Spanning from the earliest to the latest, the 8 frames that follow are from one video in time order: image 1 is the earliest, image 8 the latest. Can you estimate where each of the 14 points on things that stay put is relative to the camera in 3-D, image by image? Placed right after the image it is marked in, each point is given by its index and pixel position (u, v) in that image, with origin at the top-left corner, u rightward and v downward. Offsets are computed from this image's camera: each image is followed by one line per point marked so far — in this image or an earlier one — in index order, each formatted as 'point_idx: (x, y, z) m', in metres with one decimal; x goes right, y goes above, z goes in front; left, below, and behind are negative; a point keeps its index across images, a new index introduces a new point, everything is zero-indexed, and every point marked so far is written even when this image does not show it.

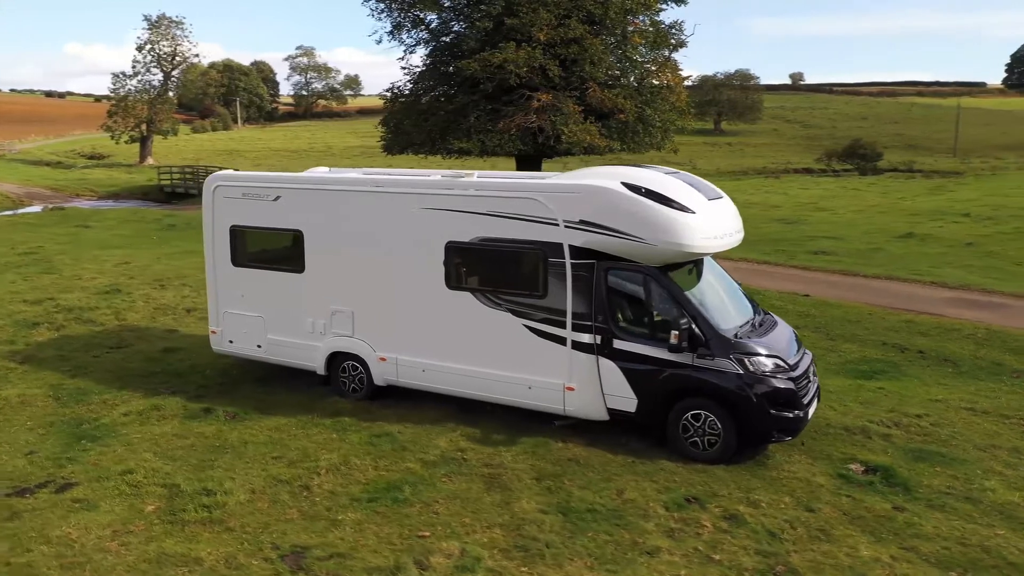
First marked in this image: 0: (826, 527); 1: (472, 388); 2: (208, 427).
0: (+2.5, -1.9, +6.4) m
1: (-0.4, -1.0, +8.5) m
2: (-3.2, -1.5, +8.6) m
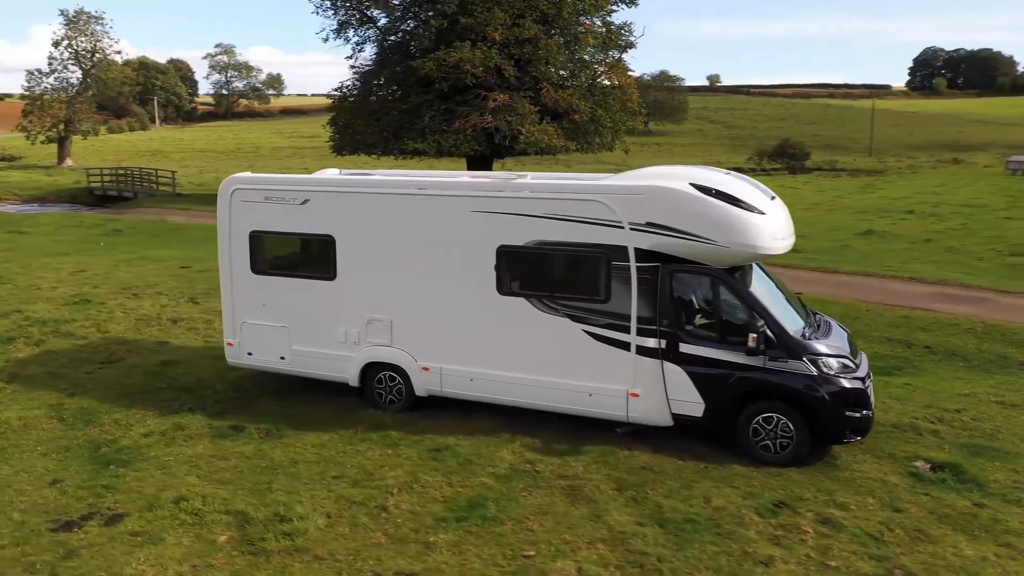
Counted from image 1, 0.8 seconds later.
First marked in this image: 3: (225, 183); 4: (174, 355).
0: (+3.2, -1.9, +6.4) m
1: (+0.1, -1.1, +8.2) m
2: (-2.6, -1.6, +8.0) m
3: (-3.2, +1.2, +9.2) m
4: (-4.7, -0.9, +11.5) m
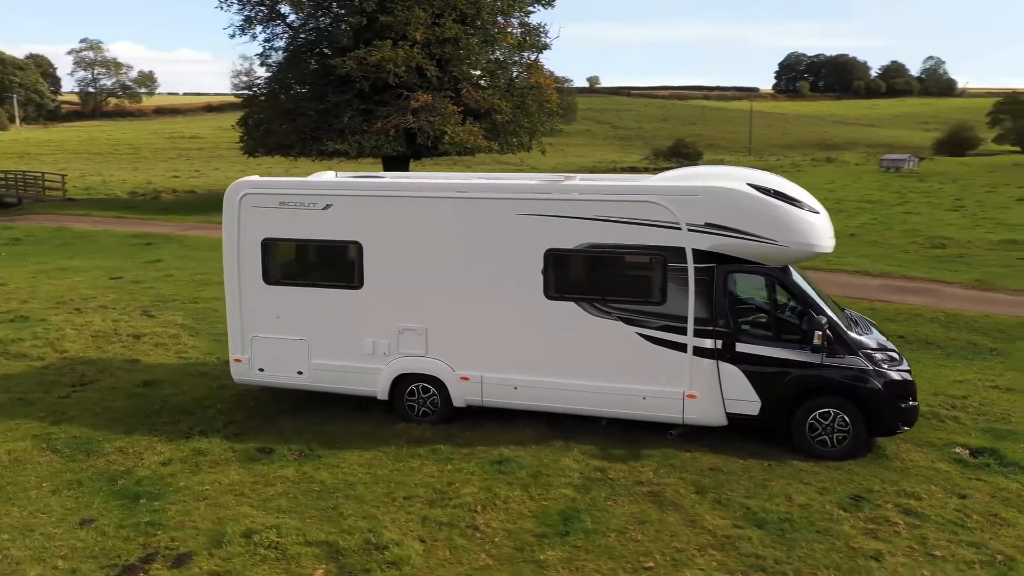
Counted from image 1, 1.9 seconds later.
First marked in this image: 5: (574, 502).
0: (+3.9, -1.8, +6.7) m
1: (+0.6, -1.1, +8.0) m
2: (-2.1, -1.7, +7.5) m
3: (-2.9, +1.1, +8.6) m
4: (-4.6, -1.1, +10.6) m
5: (+0.5, -1.7, +6.6) m
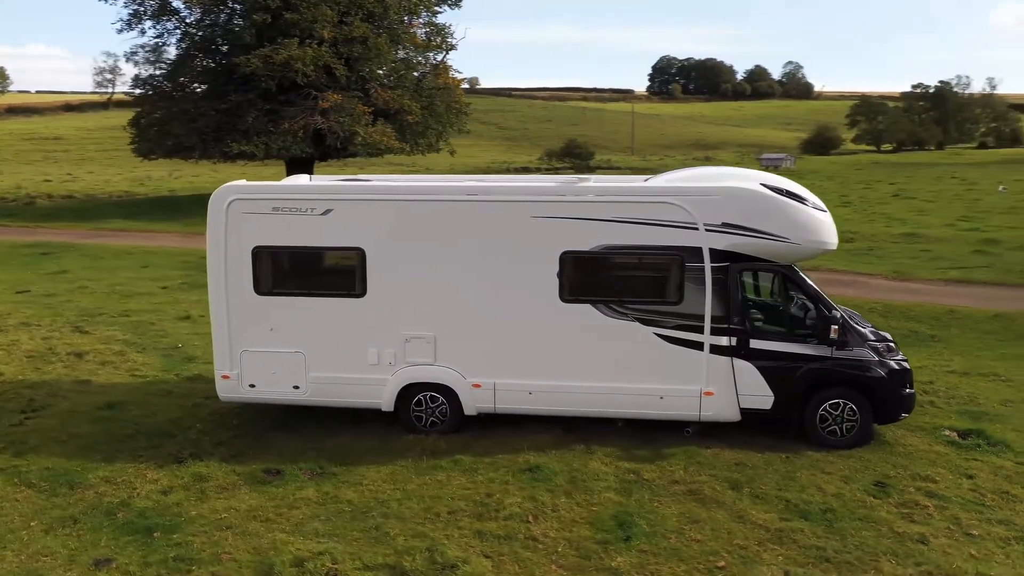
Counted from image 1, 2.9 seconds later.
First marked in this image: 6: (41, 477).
0: (+4.3, -1.7, +7.1) m
1: (+0.8, -1.2, +8.0) m
2: (-1.8, -1.8, +7.1) m
3: (-2.9, +0.9, +8.1) m
4: (-4.8, -1.3, +9.8) m
5: (+0.9, -1.8, +6.6) m
6: (-4.3, -1.7, +7.5) m
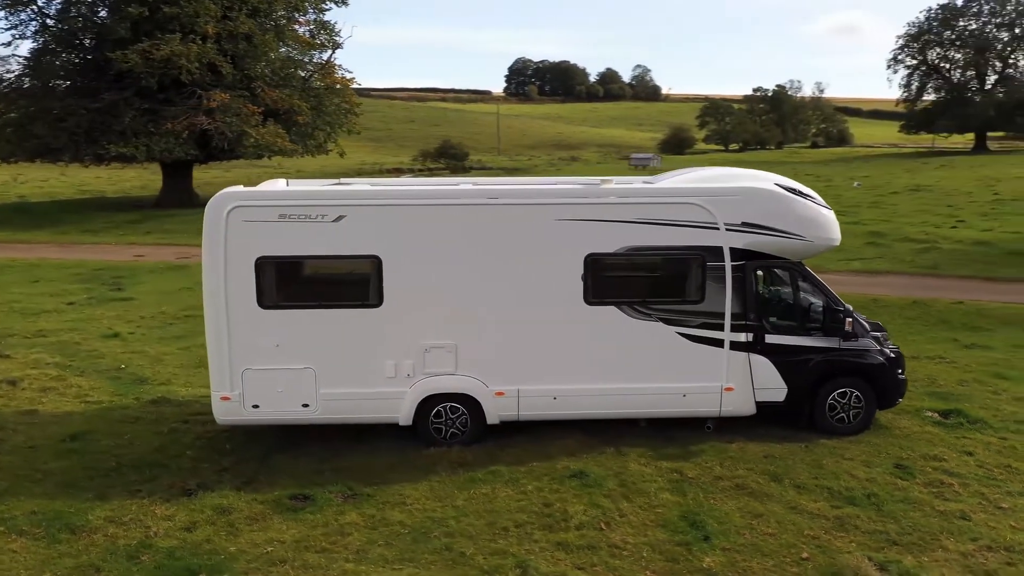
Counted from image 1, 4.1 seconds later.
0: (+4.6, -1.7, +7.7) m
1: (+1.0, -1.2, +8.0) m
2: (-1.3, -1.9, +6.7) m
3: (-2.7, +0.8, +7.4) m
4: (-4.8, -1.5, +8.8) m
5: (+1.4, -1.8, +6.6) m
6: (-3.9, -1.9, +6.7) m
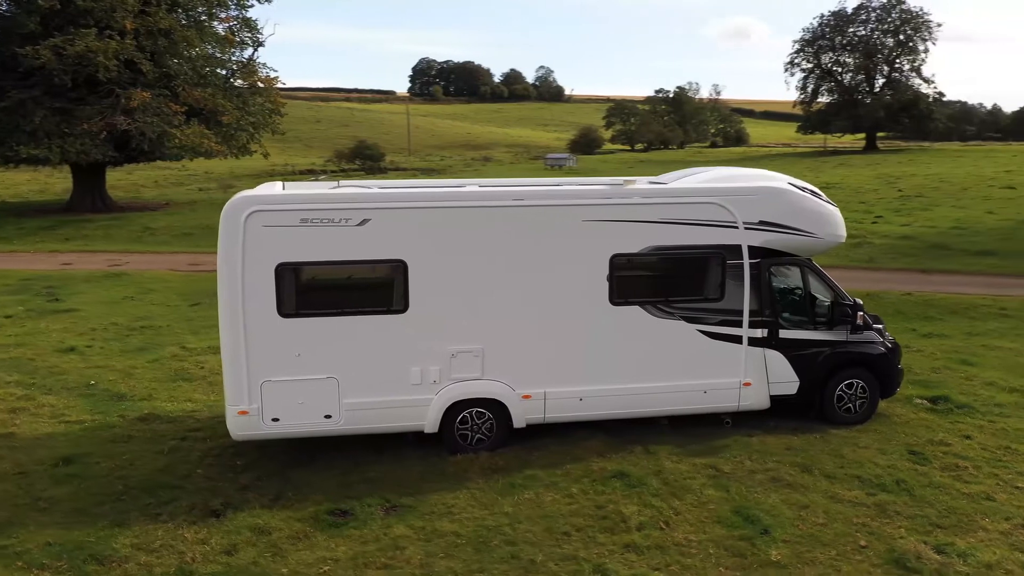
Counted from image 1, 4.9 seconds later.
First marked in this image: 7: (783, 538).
0: (+4.9, -1.6, +8.2) m
1: (+1.2, -1.2, +8.0) m
2: (-0.9, -1.9, +6.5) m
3: (-2.4, +0.7, +7.1) m
4: (-4.6, -1.6, +8.2) m
5: (+1.8, -1.7, +6.7) m
6: (-3.5, -2.0, +6.2) m
7: (+2.0, -1.9, +6.1) m
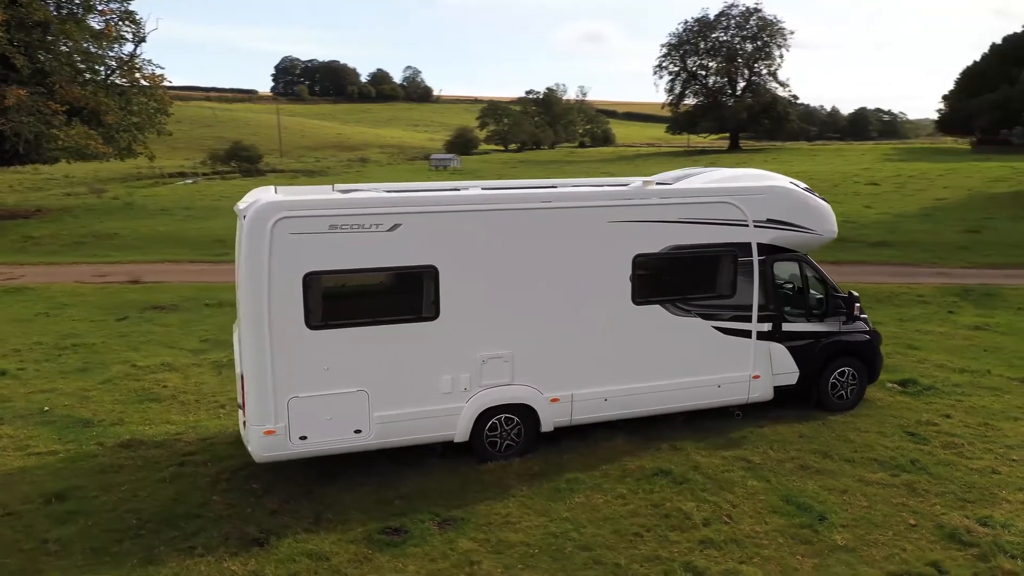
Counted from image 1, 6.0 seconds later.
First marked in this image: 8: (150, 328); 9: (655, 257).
0: (+5.0, -1.4, +8.9) m
1: (+1.5, -1.2, +8.2) m
2: (-0.4, -2.0, +6.3) m
3: (-2.0, +0.6, +6.6) m
4: (-4.3, -1.8, +7.4) m
5: (+2.2, -1.7, +6.9) m
6: (-2.9, -2.1, +5.6) m
7: (+2.5, -1.8, +6.4) m
8: (-6.0, -0.7, +13.5) m
9: (+1.4, +0.3, +7.9) m
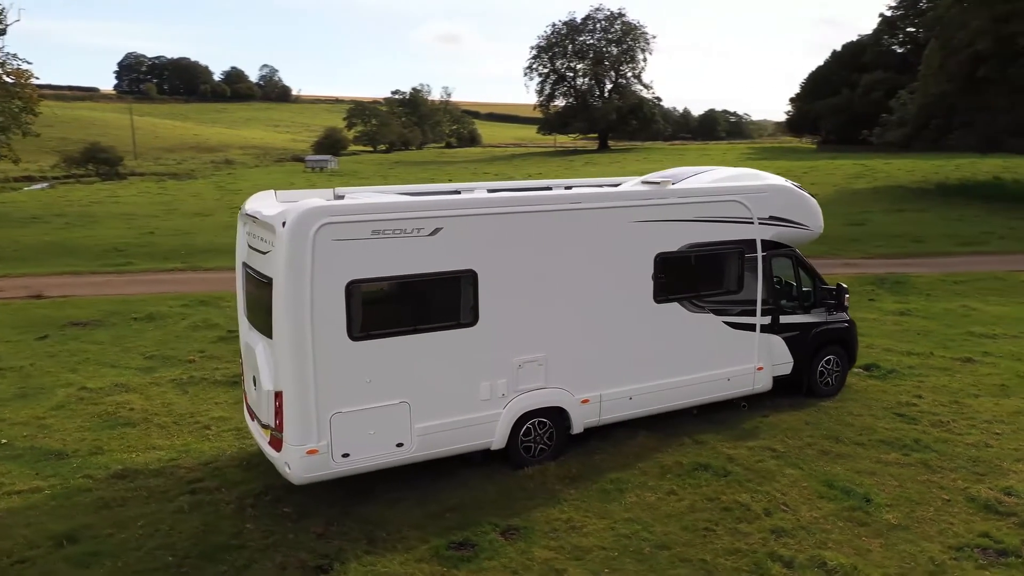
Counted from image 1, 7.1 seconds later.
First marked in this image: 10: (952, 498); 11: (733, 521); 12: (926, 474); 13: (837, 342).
0: (+5.1, -1.3, +9.6) m
1: (+1.7, -1.1, +8.3) m
2: (+0.2, -2.0, +6.1) m
3: (-1.6, +0.5, +6.2) m
4: (-3.9, -1.9, +6.7) m
5: (+2.6, -1.7, +7.2) m
6: (-2.2, -2.3, +5.1) m
7: (+3.1, -1.8, +6.7) m
8: (-6.5, -0.9, +12.4) m
9: (+1.6, +0.3, +8.1) m
10: (+3.6, -1.8, +6.8) m
11: (+1.7, -1.8, +6.4) m
12: (+3.7, -1.7, +7.3) m
13: (+3.8, -0.6, +9.6) m
